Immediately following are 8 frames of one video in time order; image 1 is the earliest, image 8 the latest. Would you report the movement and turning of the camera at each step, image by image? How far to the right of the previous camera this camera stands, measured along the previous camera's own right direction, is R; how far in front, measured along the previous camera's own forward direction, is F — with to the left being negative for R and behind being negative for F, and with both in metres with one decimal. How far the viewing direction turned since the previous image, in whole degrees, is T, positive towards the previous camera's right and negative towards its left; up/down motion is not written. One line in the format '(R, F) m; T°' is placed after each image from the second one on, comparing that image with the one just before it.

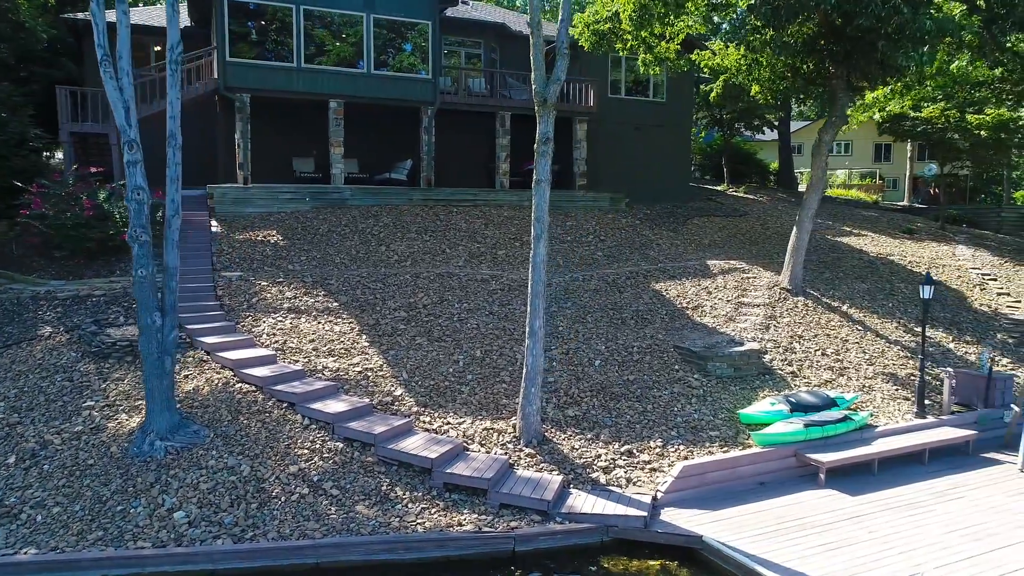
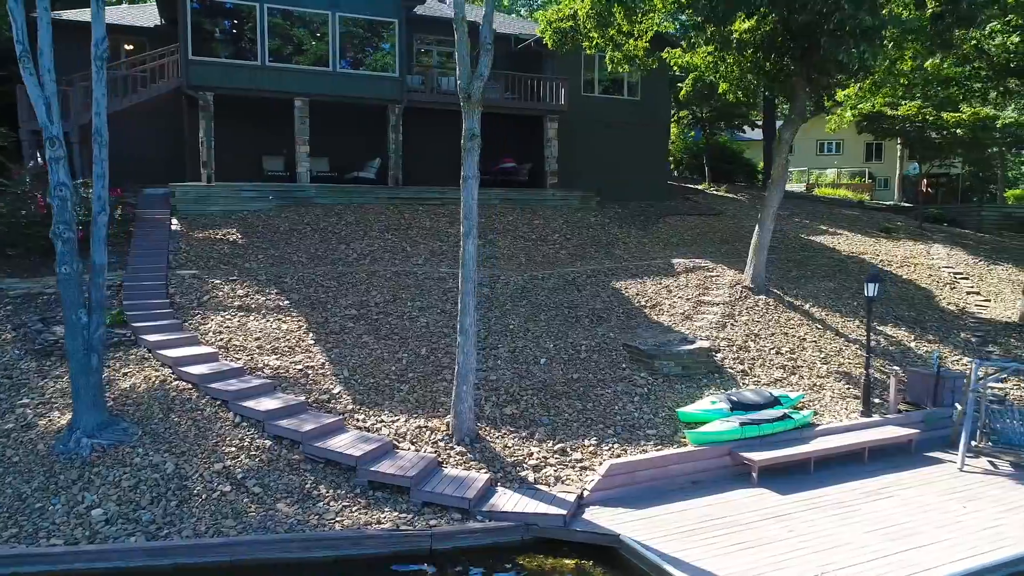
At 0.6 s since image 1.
(+0.8, 0.0) m; 0°
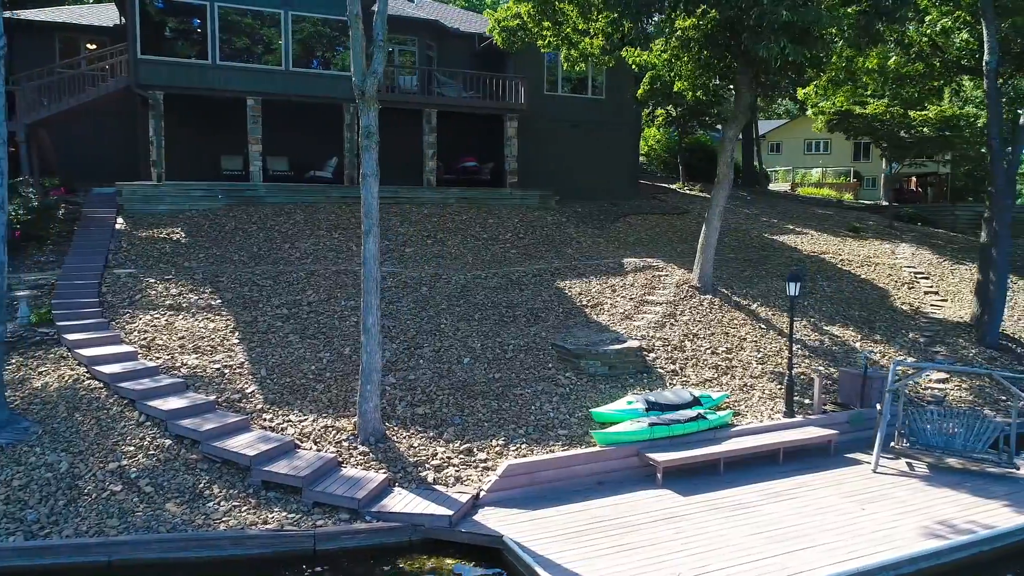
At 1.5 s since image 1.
(+1.1, +0.1) m; 0°
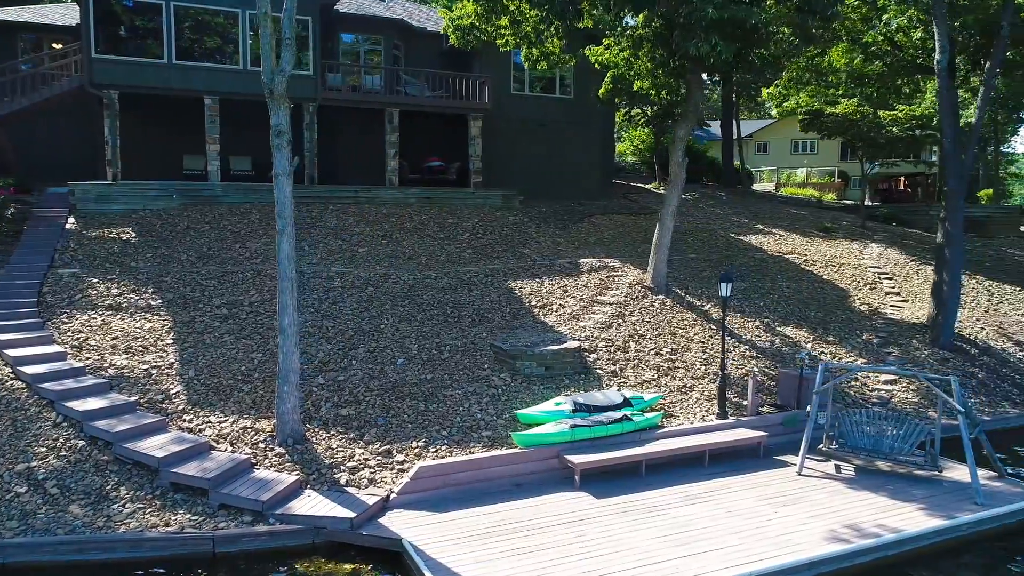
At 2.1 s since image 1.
(+0.9, +0.1) m; 0°
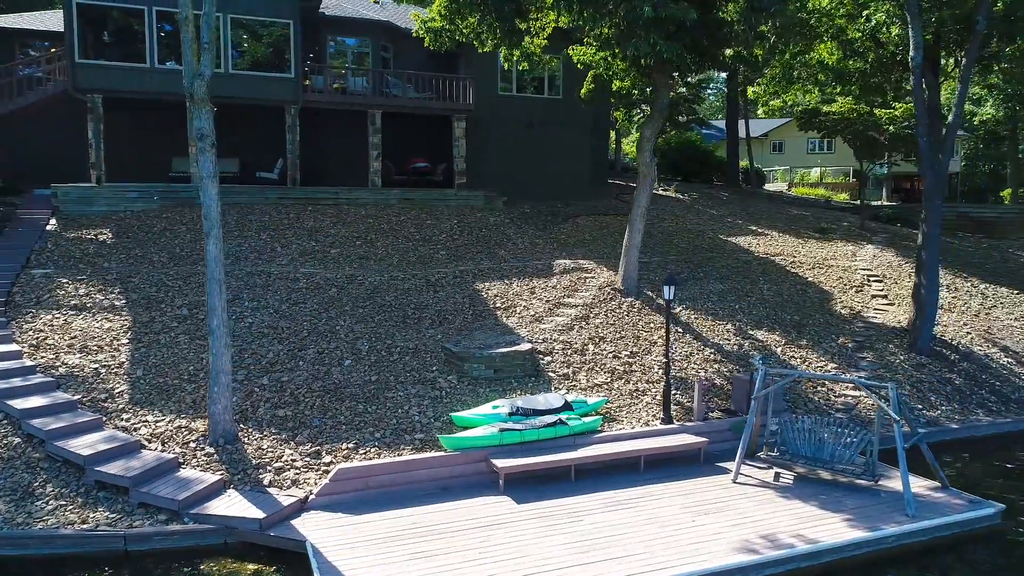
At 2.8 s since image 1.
(+1.1, +0.1) m; -2°
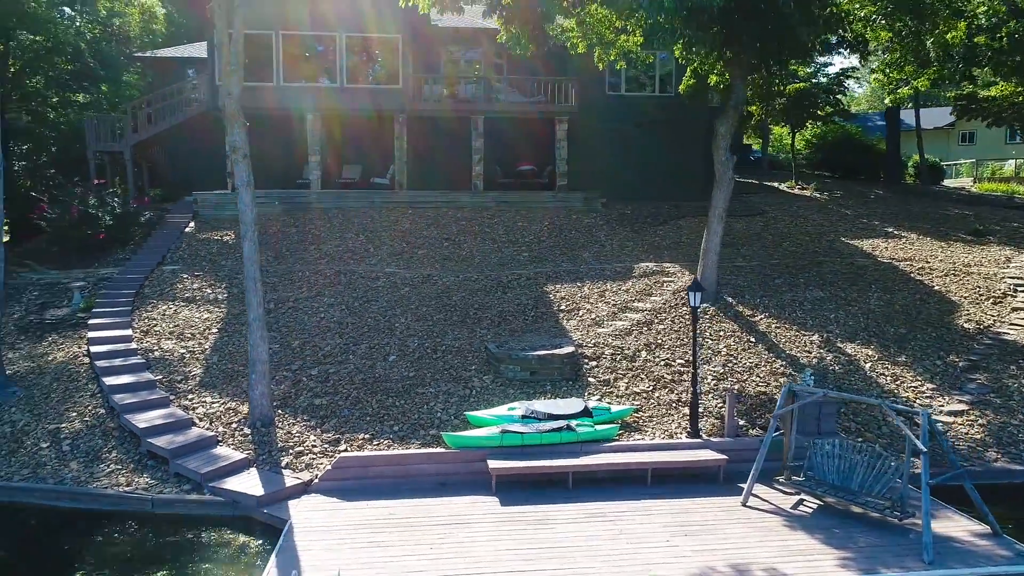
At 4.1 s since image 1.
(+2.0, +0.2) m; -14°
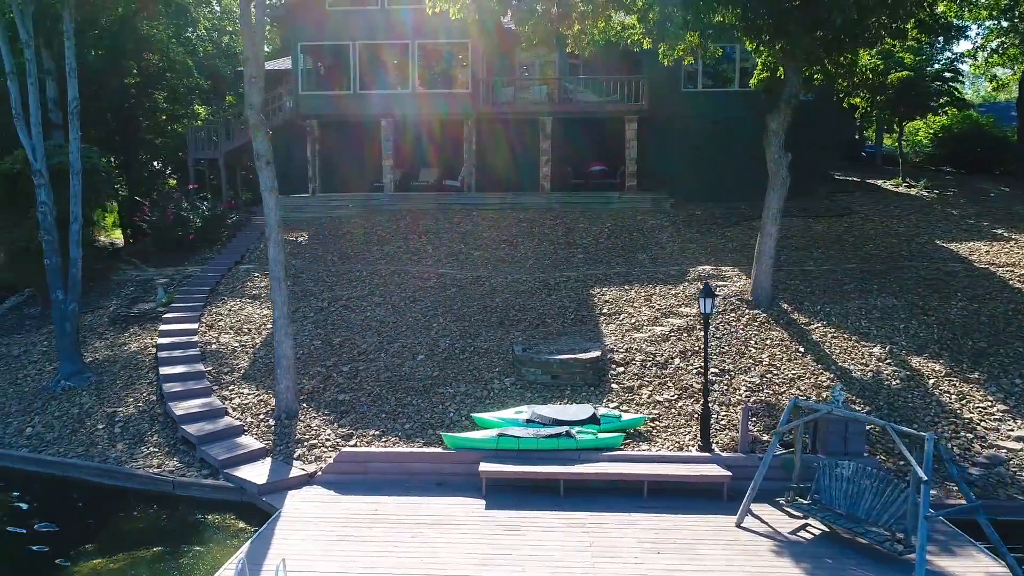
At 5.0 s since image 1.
(+1.4, +0.2) m; -10°
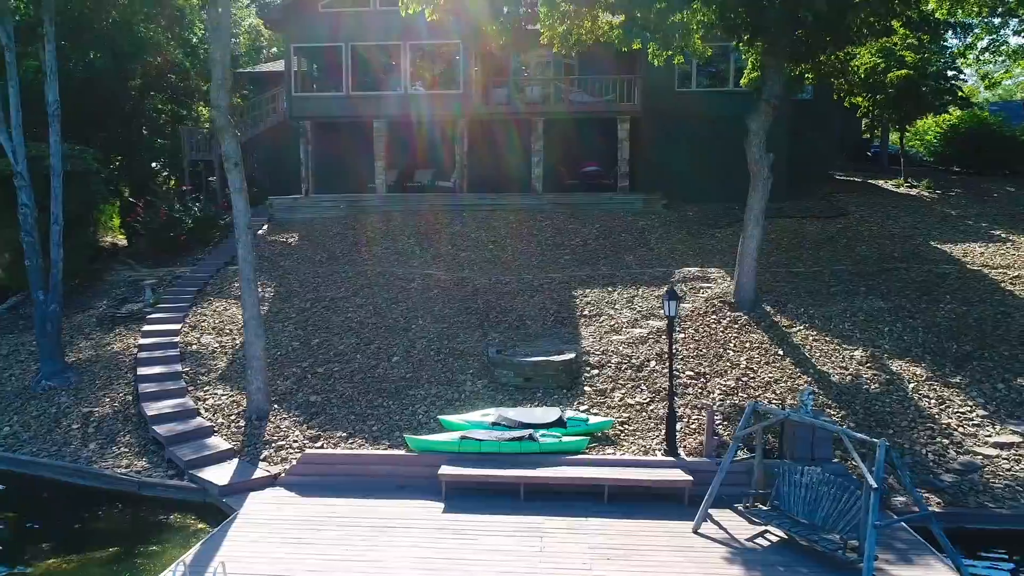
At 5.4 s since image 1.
(+0.6, +0.1) m; -1°
